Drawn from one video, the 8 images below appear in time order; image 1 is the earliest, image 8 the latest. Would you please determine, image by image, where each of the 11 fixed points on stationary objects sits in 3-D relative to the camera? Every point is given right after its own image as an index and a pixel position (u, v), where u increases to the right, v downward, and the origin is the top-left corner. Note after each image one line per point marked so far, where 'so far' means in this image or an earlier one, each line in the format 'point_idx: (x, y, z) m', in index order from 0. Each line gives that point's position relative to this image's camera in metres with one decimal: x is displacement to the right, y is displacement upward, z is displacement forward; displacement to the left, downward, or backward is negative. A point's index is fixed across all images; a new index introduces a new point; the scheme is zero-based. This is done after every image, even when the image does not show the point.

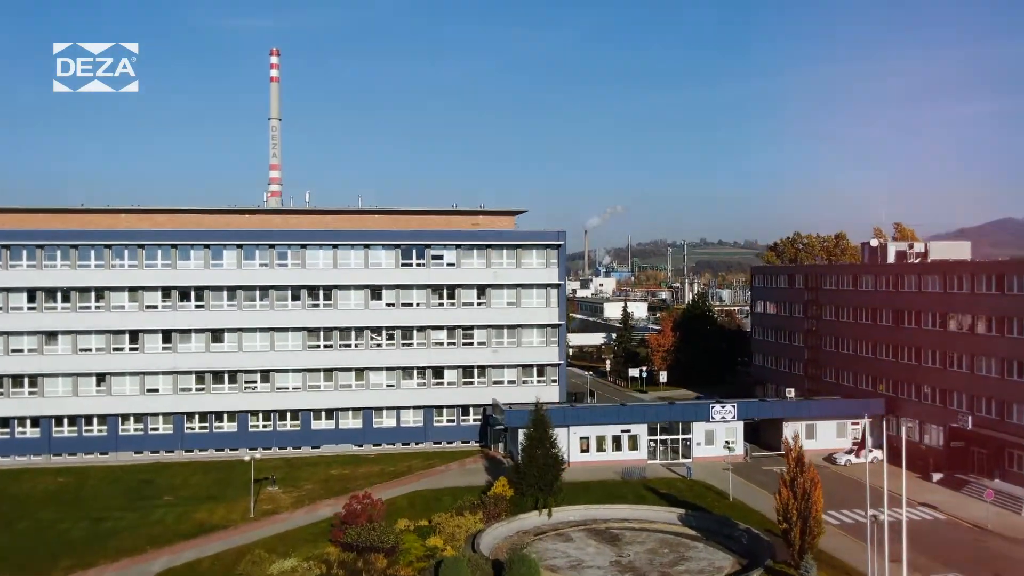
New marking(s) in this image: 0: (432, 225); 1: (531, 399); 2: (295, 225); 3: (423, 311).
0: (-1.8, +1.5, +18.9) m
1: (+0.4, -2.5, +18.2) m
2: (-4.9, +1.4, +18.5) m
3: (-1.9, -0.5, +17.8) m
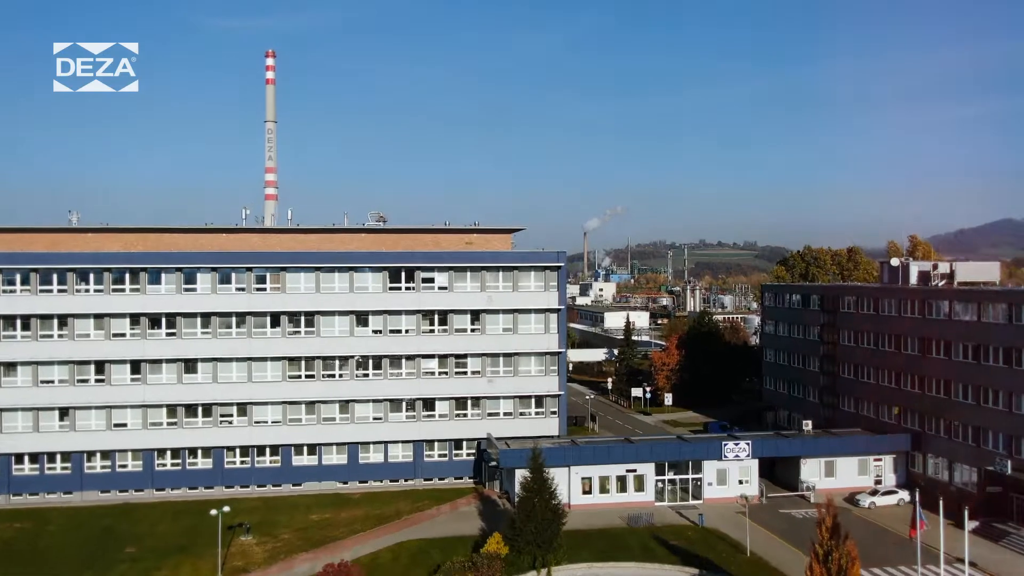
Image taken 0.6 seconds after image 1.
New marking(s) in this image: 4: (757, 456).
0: (-1.9, +1.0, +17.7) m
1: (+0.3, -3.0, +17.0) m
2: (-4.9, +0.9, +17.3) m
3: (-2.0, -1.0, +16.5) m
4: (+4.6, -3.2, +15.6) m
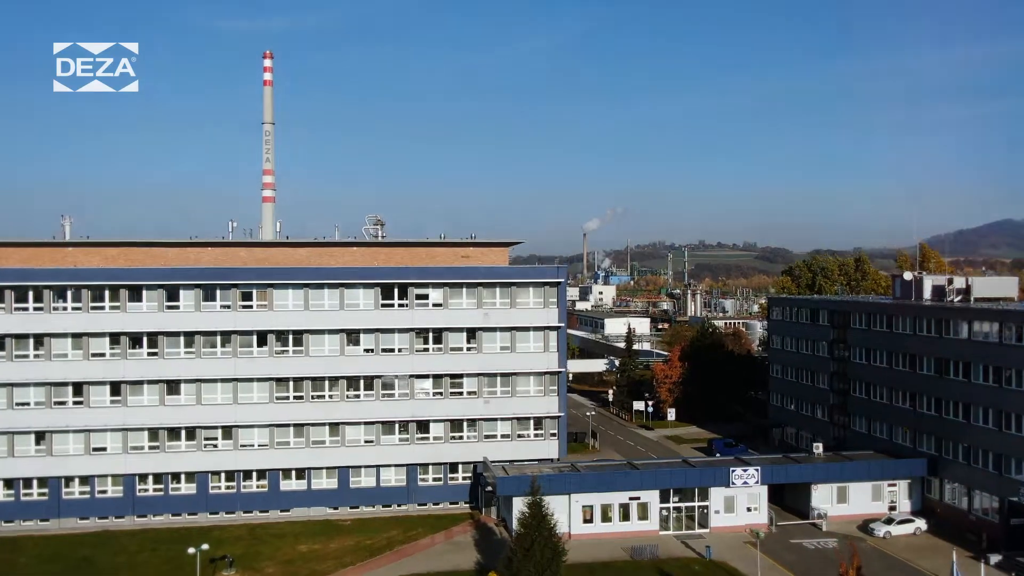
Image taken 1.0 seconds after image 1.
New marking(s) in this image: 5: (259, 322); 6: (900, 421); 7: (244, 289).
0: (-2.0, +0.6, +17.0) m
1: (+0.3, -3.3, +16.3) m
2: (-5.0, +0.6, +16.6) m
3: (-2.0, -1.4, +15.8) m
4: (+4.6, -3.5, +14.8) m
5: (-4.7, -0.6, +15.4) m
6: (+7.6, -2.6, +16.2) m
7: (-5.0, 0.0, +15.5) m
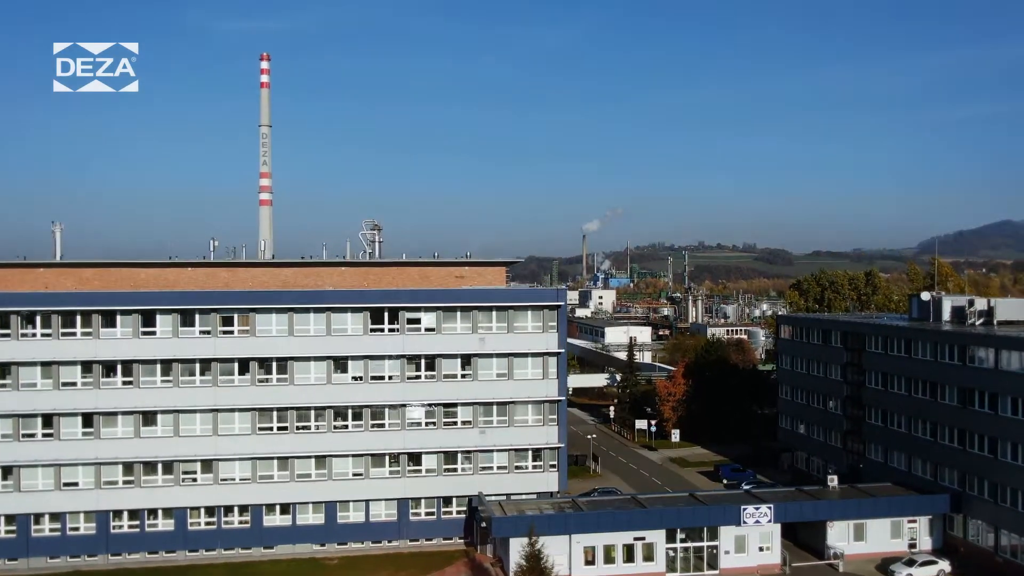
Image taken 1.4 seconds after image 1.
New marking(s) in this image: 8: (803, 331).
0: (-2.0, +0.2, +16.1) m
1: (+0.2, -3.7, +15.4) m
2: (-5.0, +0.1, +15.7) m
3: (-2.1, -1.8, +14.9) m
4: (+4.5, -3.9, +14.0) m
5: (-4.8, -1.1, +14.5) m
6: (+7.6, -3.0, +15.3) m
7: (-5.1, -0.5, +14.6) m
8: (+6.8, -1.0, +19.4) m
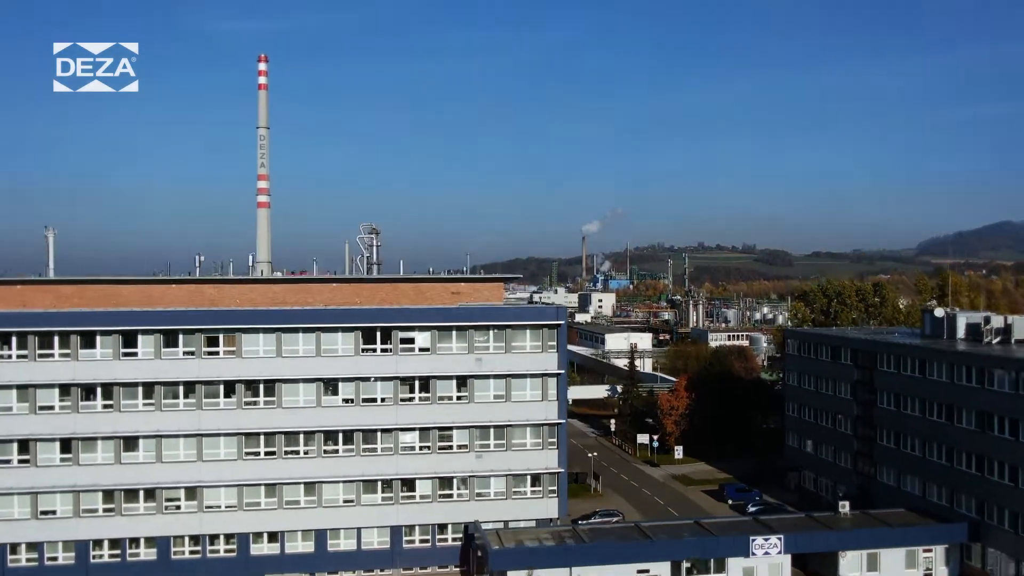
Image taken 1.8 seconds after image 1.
0: (-2.1, -0.1, +15.5) m
1: (+0.2, -4.0, +14.7) m
2: (-5.1, -0.2, +15.0) m
3: (-2.1, -2.1, +14.3) m
4: (+4.5, -4.3, +13.3) m
5: (-4.8, -1.4, +13.9) m
6: (+7.5, -3.3, +14.7) m
7: (-5.1, -0.8, +14.0) m
8: (+6.8, -1.3, +18.8) m
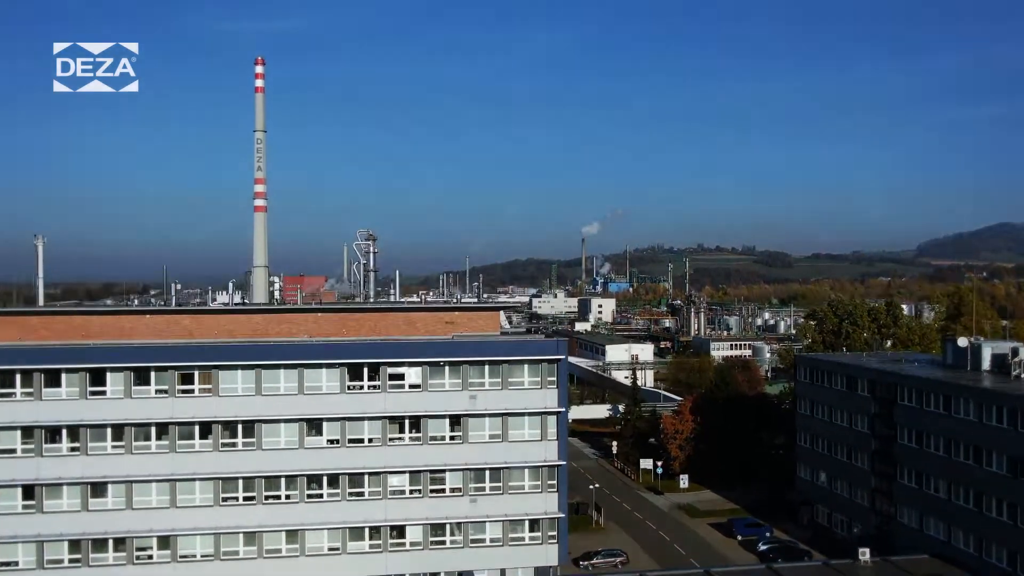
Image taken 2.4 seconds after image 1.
0: (-2.1, -0.7, +14.5) m
1: (+0.2, -4.6, +13.8) m
2: (-5.1, -0.7, +14.1) m
3: (-2.2, -2.6, +13.3) m
4: (+4.4, -4.8, +12.4) m
5: (-4.9, -1.9, +12.9) m
6: (+7.5, -3.9, +13.7) m
7: (-5.2, -1.3, +13.0) m
8: (+6.7, -1.9, +17.8) m
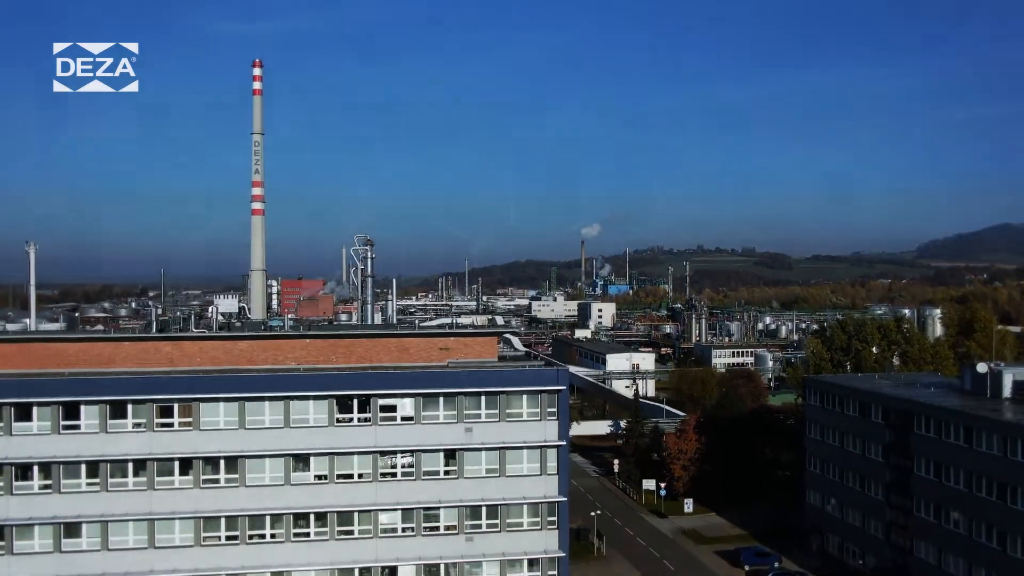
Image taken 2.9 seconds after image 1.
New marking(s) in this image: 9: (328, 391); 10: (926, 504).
0: (-2.1, -1.1, +13.8) m
1: (+0.1, -5.0, +13.1) m
2: (-5.2, -1.1, +13.4) m
3: (-2.2, -3.1, +12.6) m
4: (+4.4, -5.2, +11.7) m
5: (-4.9, -2.3, +12.2) m
6: (+7.4, -4.3, +13.0) m
7: (-5.2, -1.7, +12.3) m
8: (+6.7, -2.3, +17.1) m
9: (-2.8, -1.6, +12.5) m
10: (+7.2, -3.8, +14.3) m
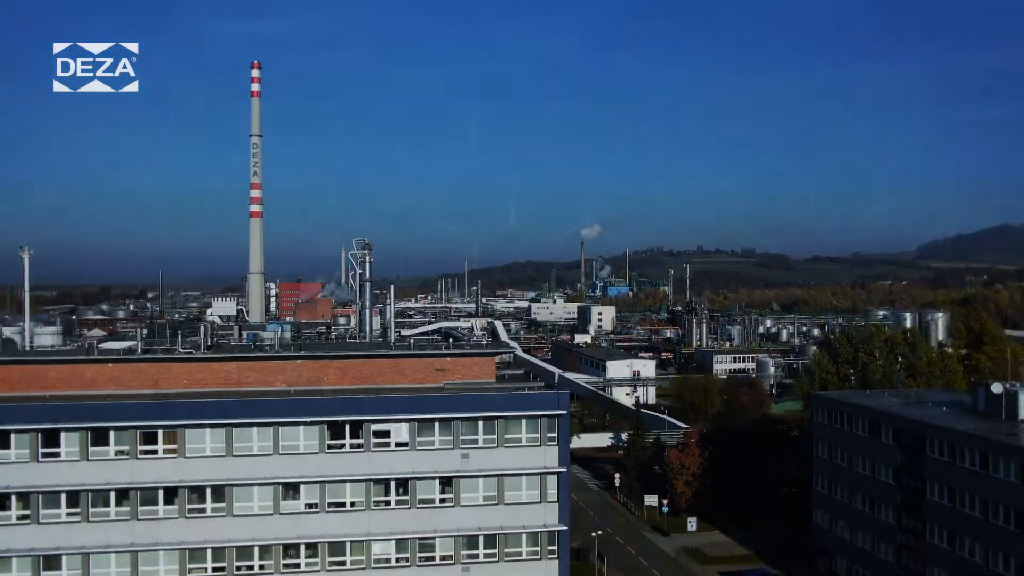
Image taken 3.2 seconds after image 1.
0: (-2.2, -1.4, +13.3) m
1: (+0.1, -5.3, +12.6) m
2: (-5.2, -1.4, +12.9) m
3: (-2.2, -3.4, +12.1) m
4: (+4.4, -5.5, +11.2) m
5: (-4.9, -2.6, +11.7) m
6: (+7.4, -4.6, +12.5) m
7: (-5.2, -2.0, +11.8) m
8: (+6.7, -2.6, +16.6) m
9: (-2.8, -1.9, +12.0) m
10: (+7.2, -4.1, +13.8) m
